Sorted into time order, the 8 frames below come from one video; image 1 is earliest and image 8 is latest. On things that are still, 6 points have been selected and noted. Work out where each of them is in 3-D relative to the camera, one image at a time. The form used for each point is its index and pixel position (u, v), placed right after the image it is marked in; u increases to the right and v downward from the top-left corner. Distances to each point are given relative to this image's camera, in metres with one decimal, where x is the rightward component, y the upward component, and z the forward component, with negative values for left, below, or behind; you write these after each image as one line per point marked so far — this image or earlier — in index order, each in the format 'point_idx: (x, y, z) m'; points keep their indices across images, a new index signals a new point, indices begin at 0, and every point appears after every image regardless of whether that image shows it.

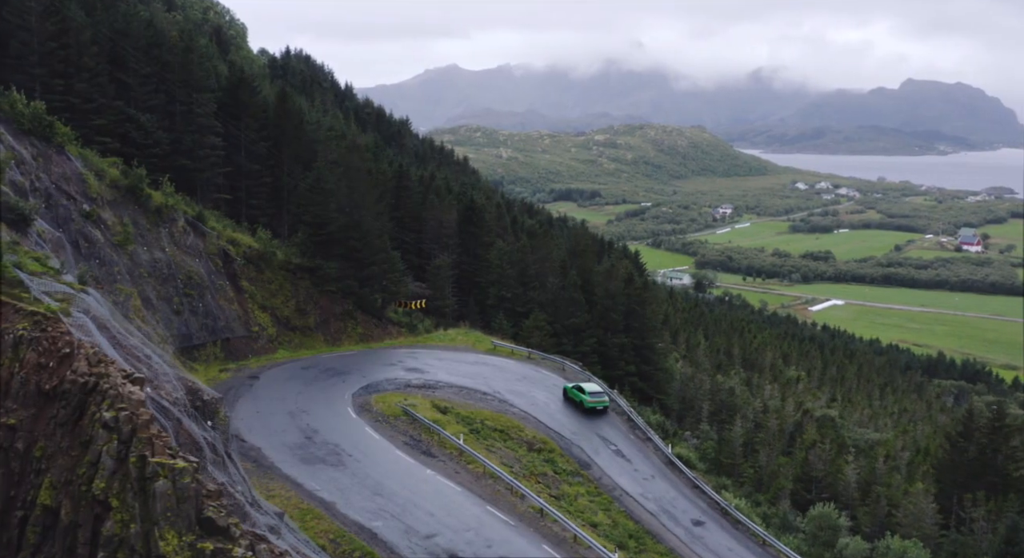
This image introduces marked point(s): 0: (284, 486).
0: (-4.9, -4.4, +16.6) m
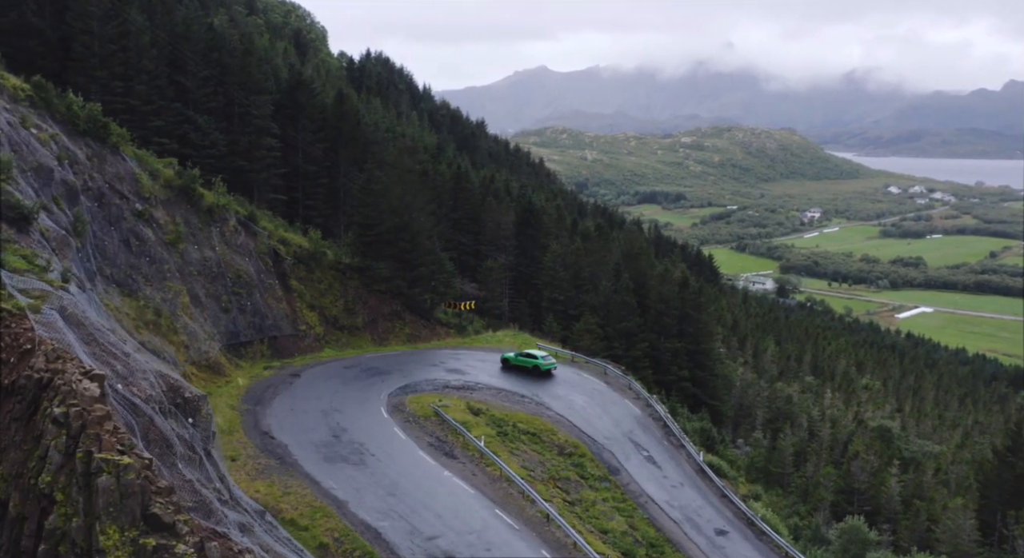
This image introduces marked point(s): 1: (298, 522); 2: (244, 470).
0: (-4.5, -4.4, +16.8) m
1: (-4.4, -4.6, +15.0) m
2: (-6.3, -4.5, +18.3) m
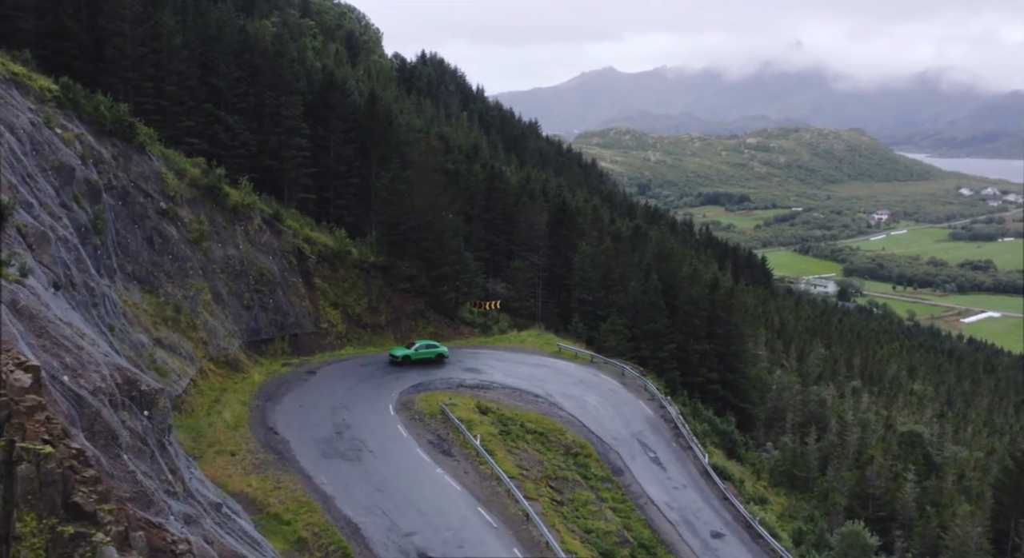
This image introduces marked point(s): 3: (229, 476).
0: (-4.7, -4.3, +17.0) m
1: (-4.6, -4.5, +15.2) m
2: (-6.4, -4.4, +18.5) m
3: (-6.4, -4.4, +17.6) m
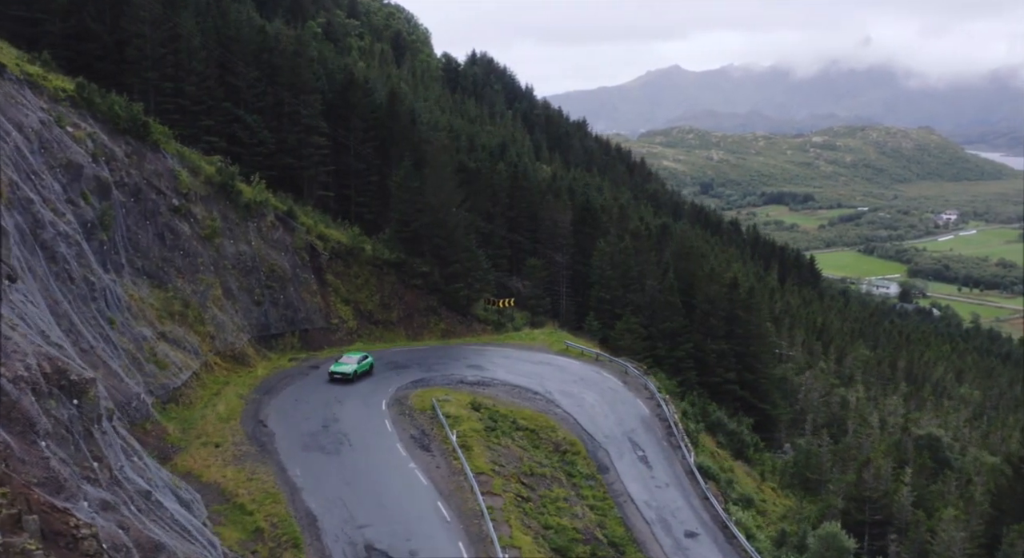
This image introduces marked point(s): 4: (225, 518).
0: (-5.4, -4.2, +17.3) m
1: (-5.4, -4.5, +15.5) m
2: (-7.0, -4.3, +18.9) m
3: (-7.0, -4.3, +18.0) m
4: (-5.7, -4.6, +15.2) m
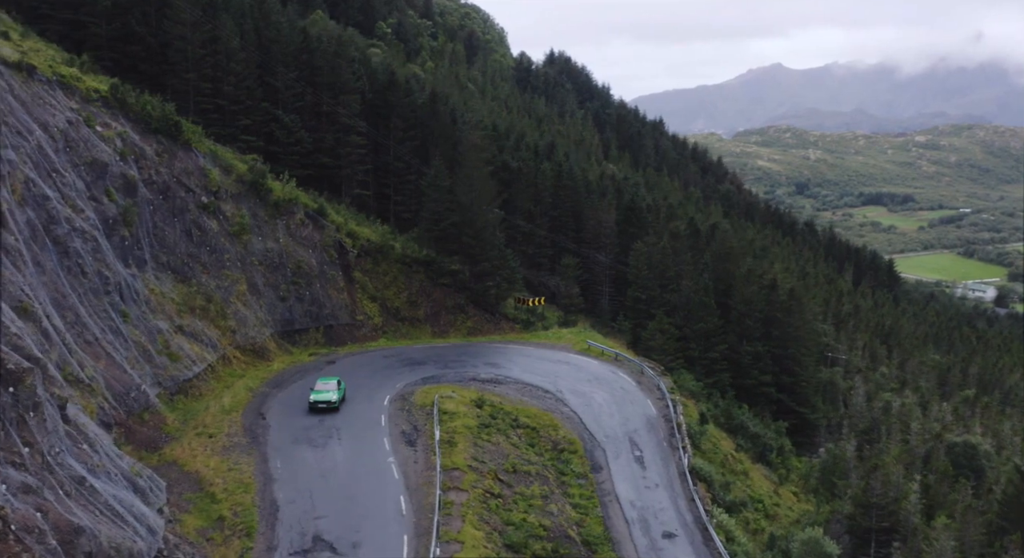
0: (-5.9, -4.1, +17.8) m
1: (-6.0, -4.4, +16.0) m
2: (-7.4, -4.2, +19.5) m
3: (-7.5, -4.2, +18.6) m
4: (-6.4, -4.5, +15.7) m
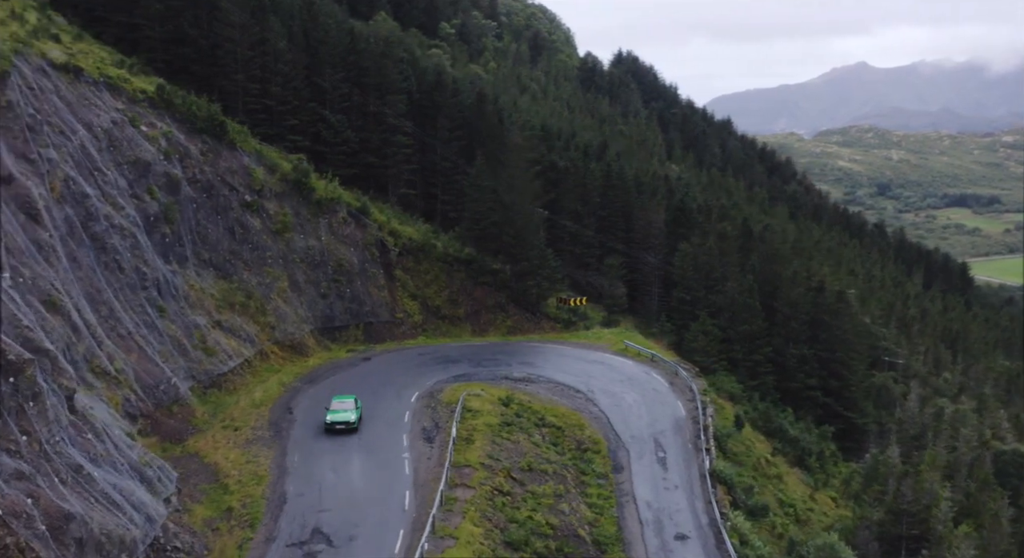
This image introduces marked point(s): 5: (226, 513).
0: (-5.6, -4.0, +18.1) m
1: (-5.8, -4.3, +16.3) m
2: (-7.0, -4.1, +19.9) m
3: (-7.2, -4.1, +19.0) m
4: (-6.2, -4.4, +16.1) m
5: (-5.5, -4.7, +15.6) m
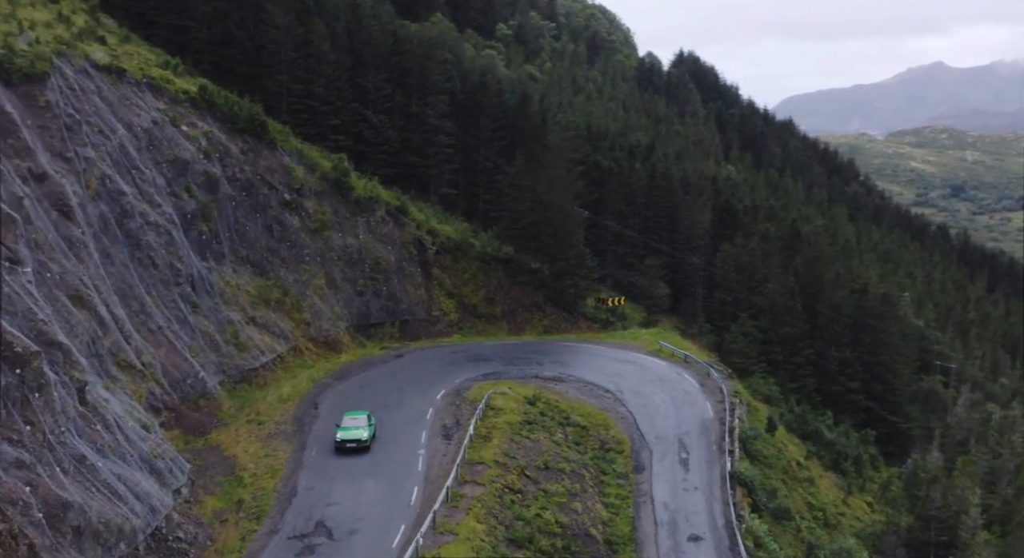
0: (-5.2, -4.0, +18.4) m
1: (-5.6, -4.2, +16.6) m
2: (-6.6, -4.0, +20.3) m
3: (-6.7, -4.0, +19.4) m
4: (-6.0, -4.4, +16.4) m
5: (-5.3, -4.6, +15.8) m
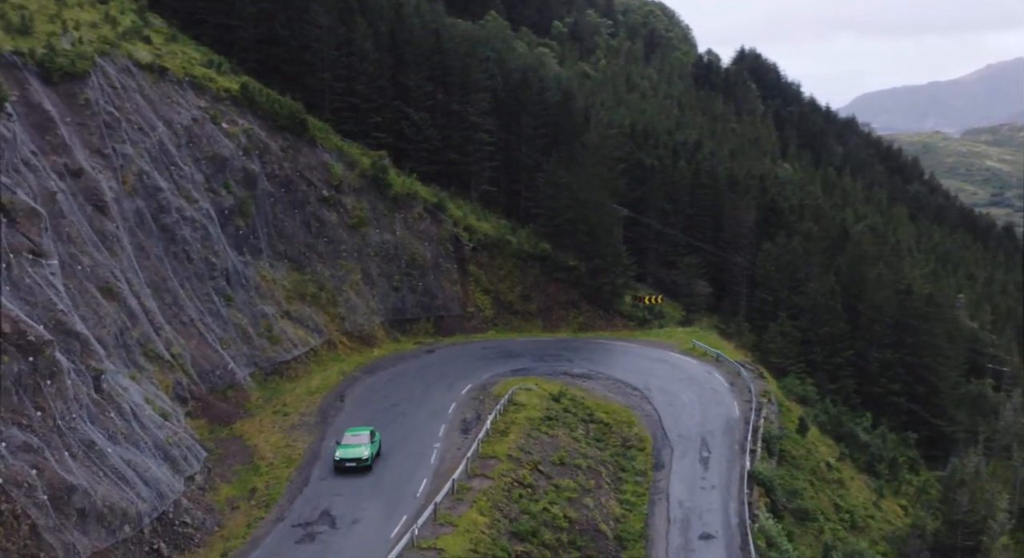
0: (-4.9, -3.8, +18.8) m
1: (-5.3, -4.1, +17.1) m
2: (-6.1, -3.8, +20.8) m
3: (-6.3, -3.9, +19.9) m
4: (-5.7, -4.2, +16.9) m
5: (-5.1, -4.5, +16.3) m
